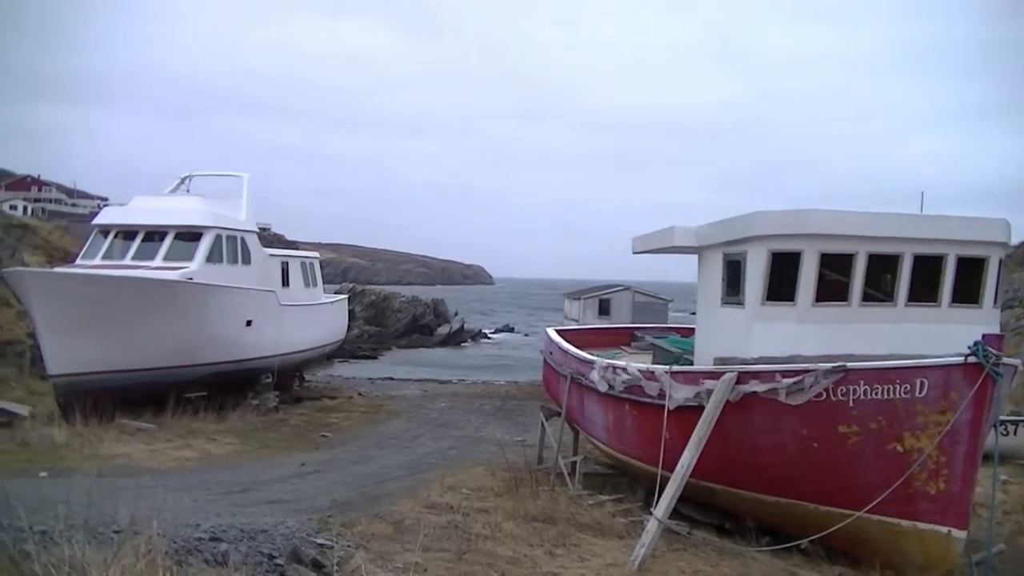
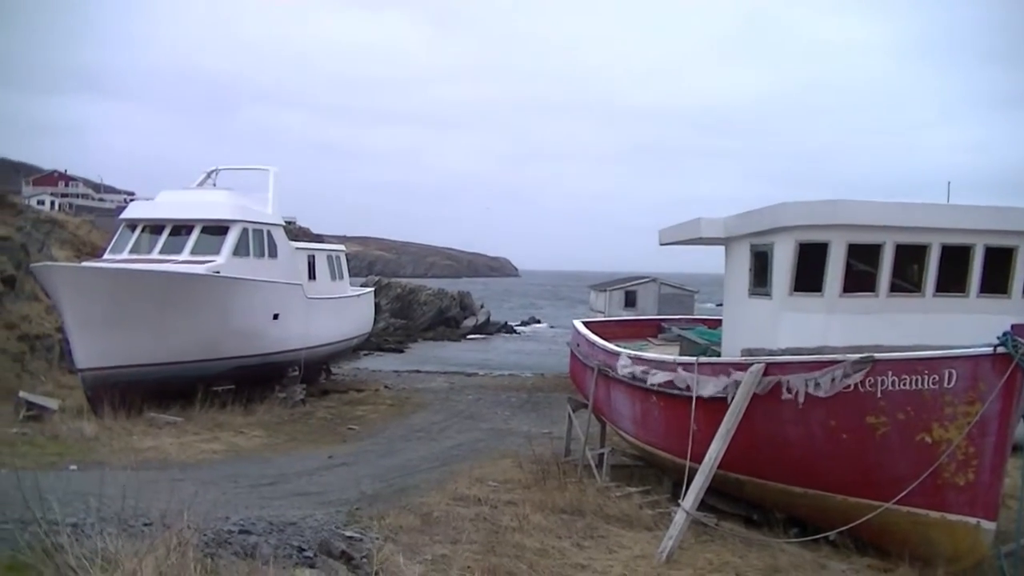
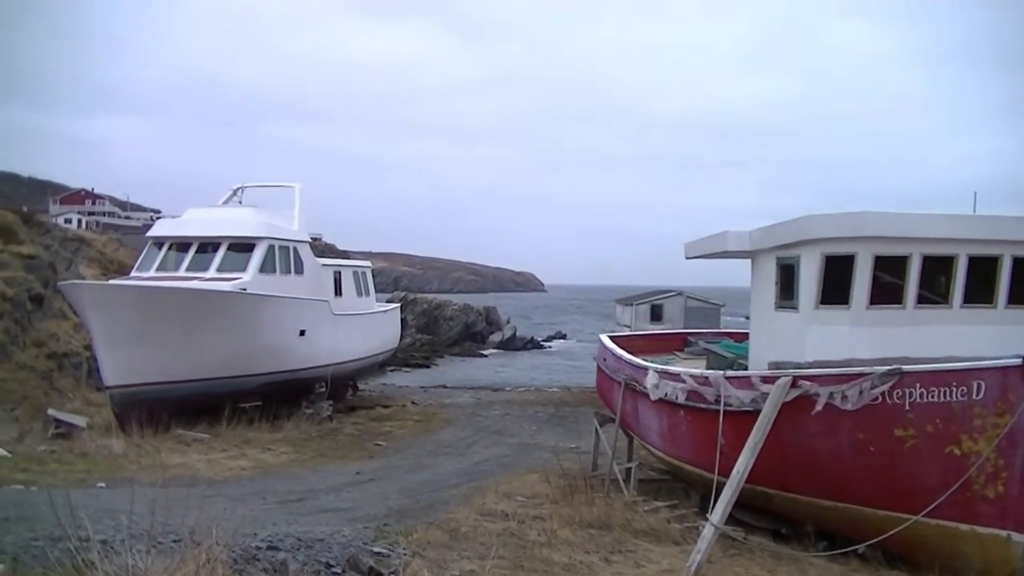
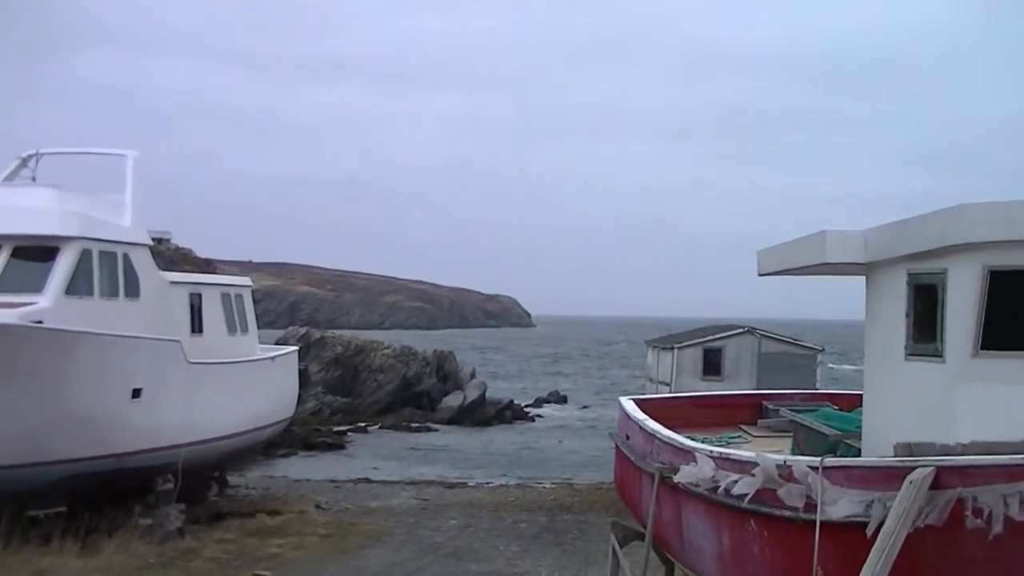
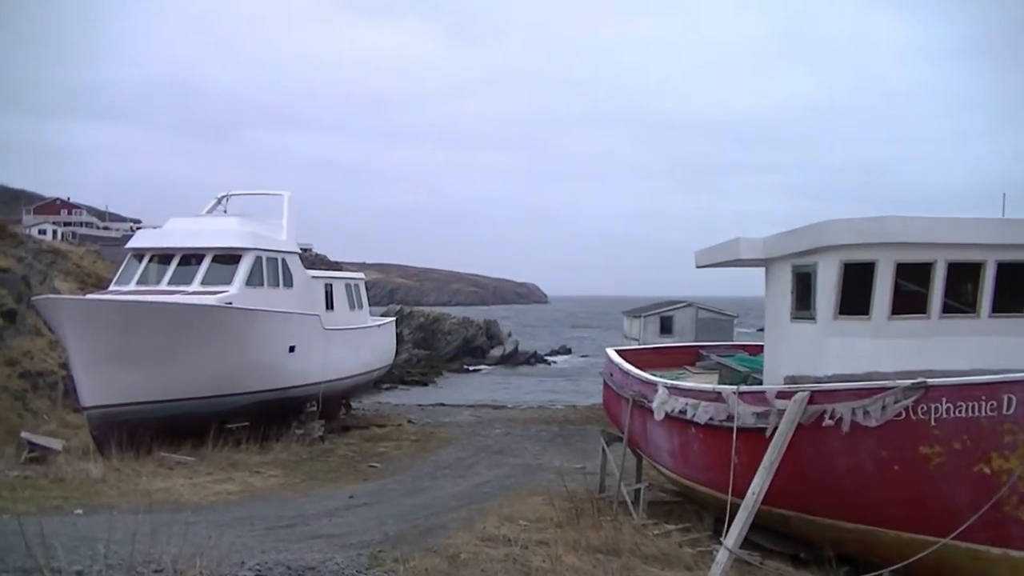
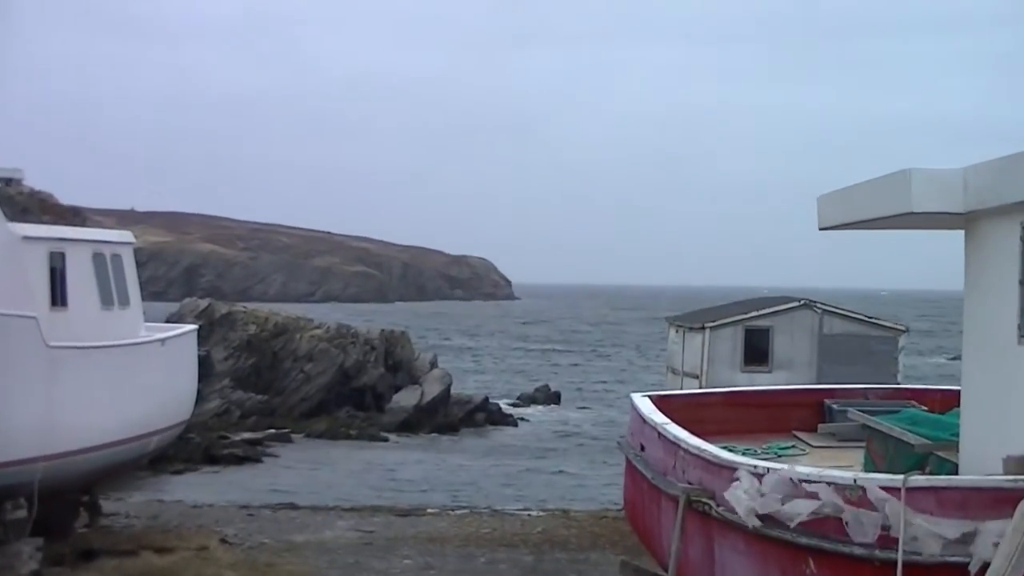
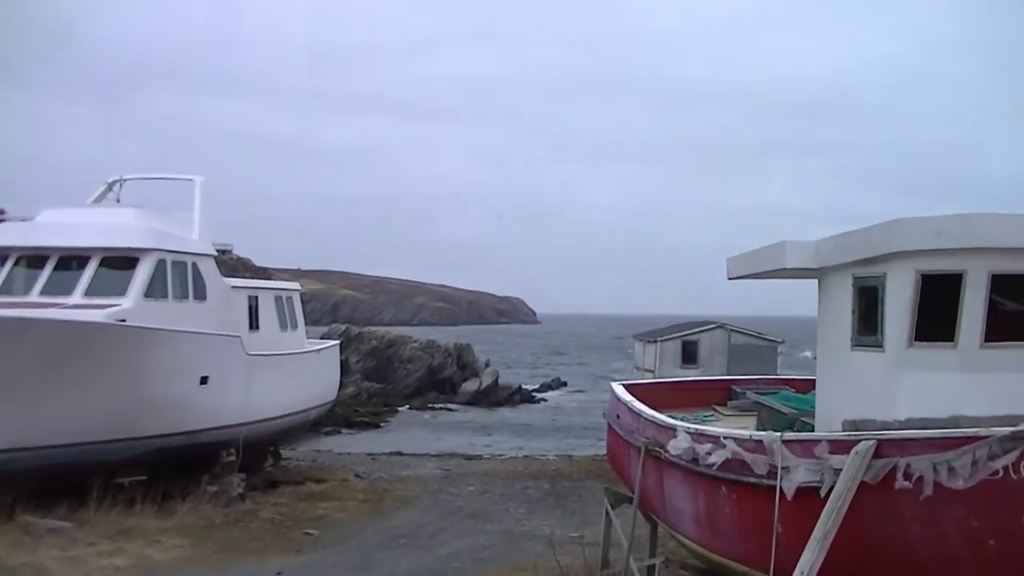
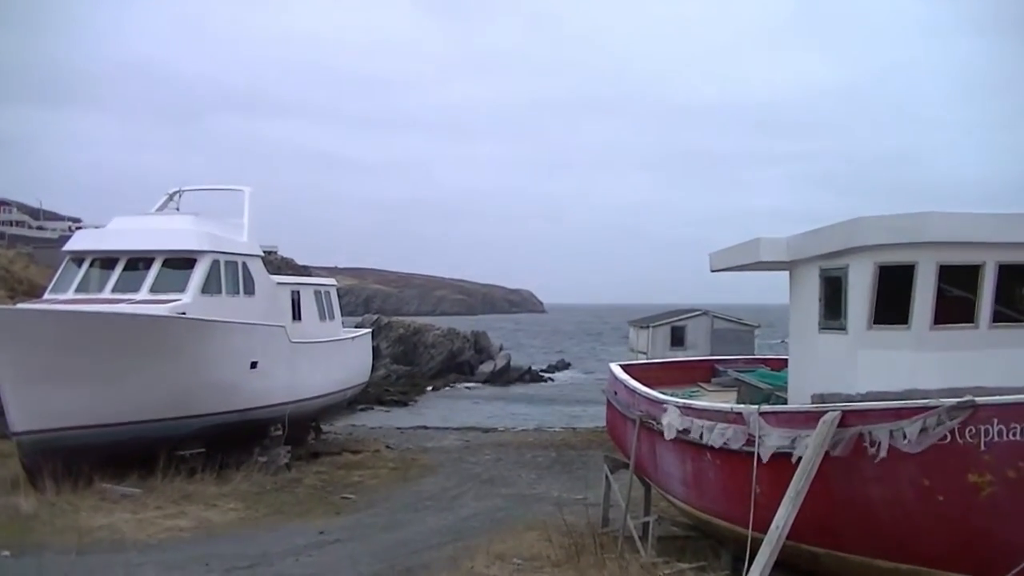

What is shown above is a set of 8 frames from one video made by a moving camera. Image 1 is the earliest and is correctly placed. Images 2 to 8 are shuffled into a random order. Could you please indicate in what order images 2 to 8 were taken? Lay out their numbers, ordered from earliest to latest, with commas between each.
2, 3, 5, 8, 7, 4, 6
